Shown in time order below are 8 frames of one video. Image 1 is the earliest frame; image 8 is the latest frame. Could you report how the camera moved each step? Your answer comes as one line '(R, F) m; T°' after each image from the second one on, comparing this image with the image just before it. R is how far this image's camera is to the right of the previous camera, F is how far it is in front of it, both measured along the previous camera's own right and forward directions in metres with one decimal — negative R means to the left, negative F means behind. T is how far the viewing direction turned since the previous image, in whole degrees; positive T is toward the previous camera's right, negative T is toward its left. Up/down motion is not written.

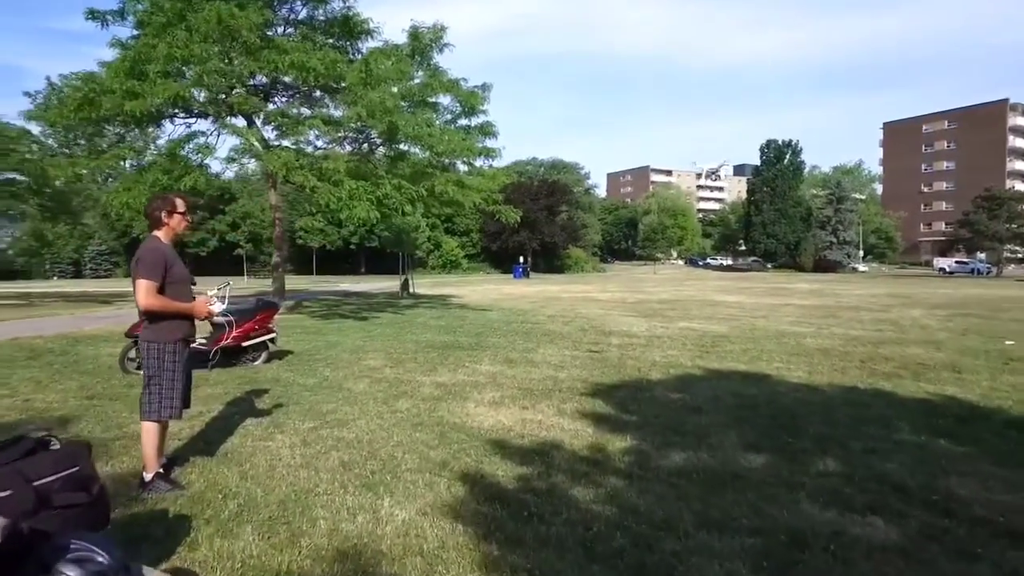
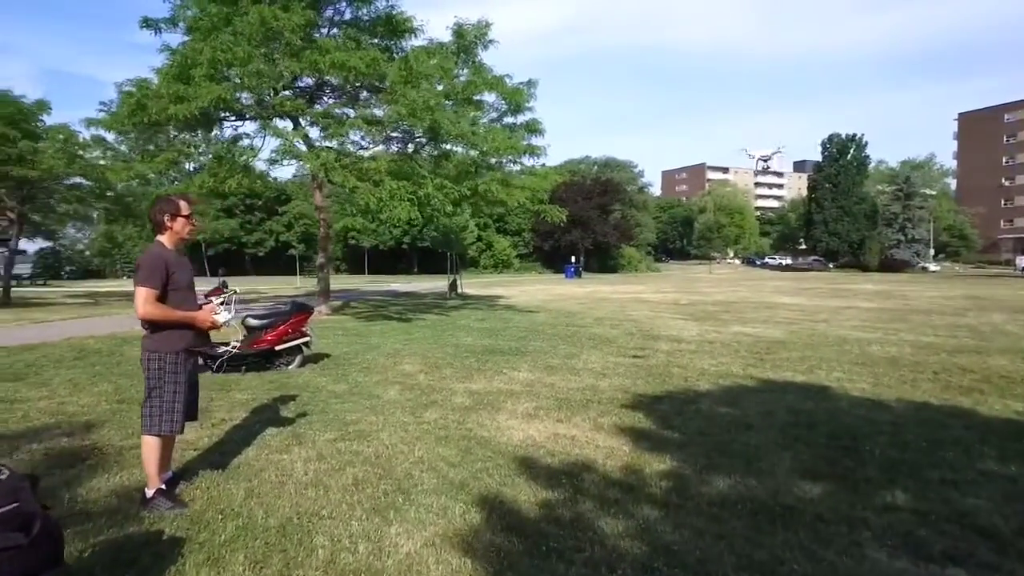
(+0.2, +0.5) m; -5°
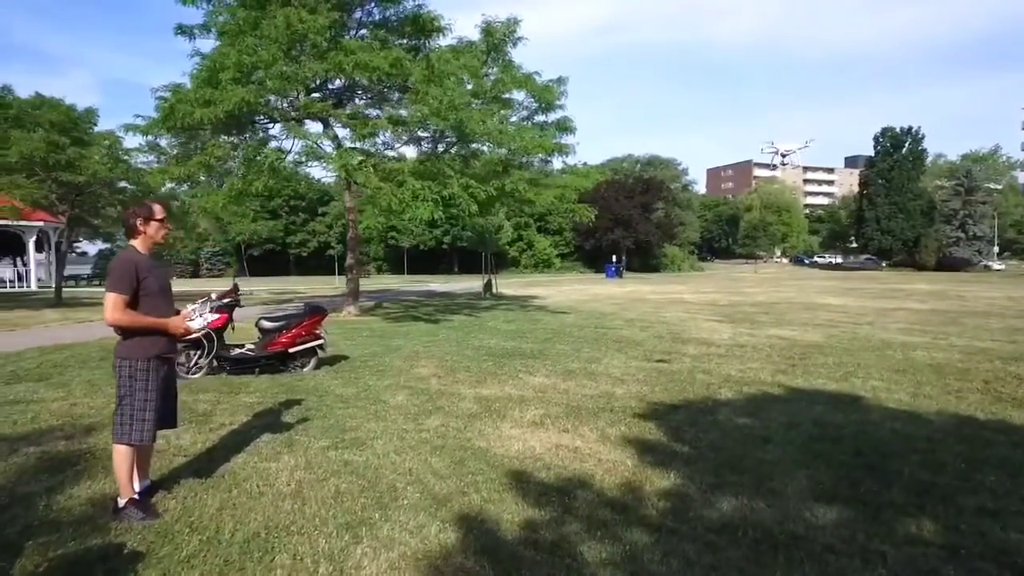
(+0.4, +0.3) m; -4°
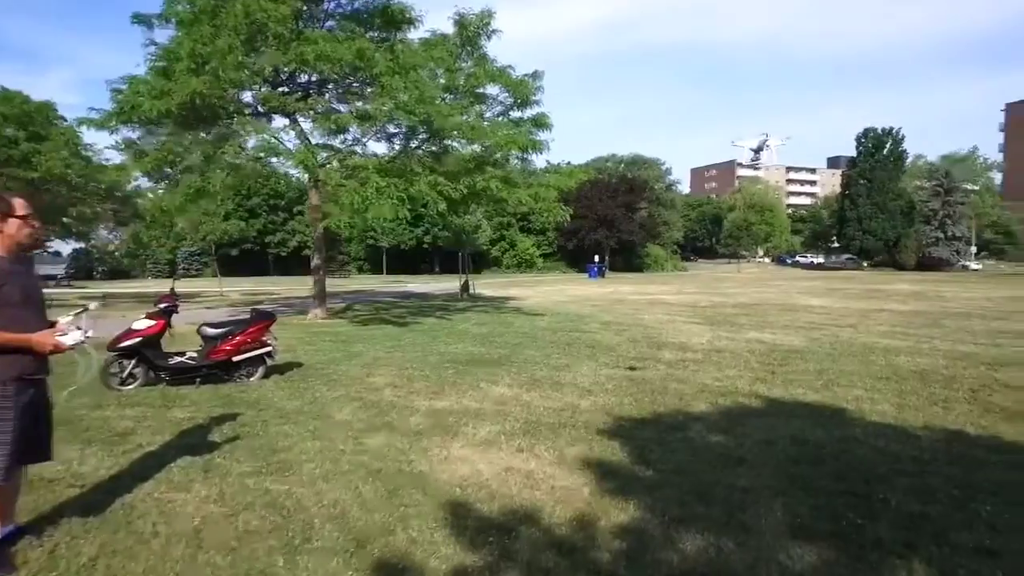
(+0.3, +0.7) m; +1°
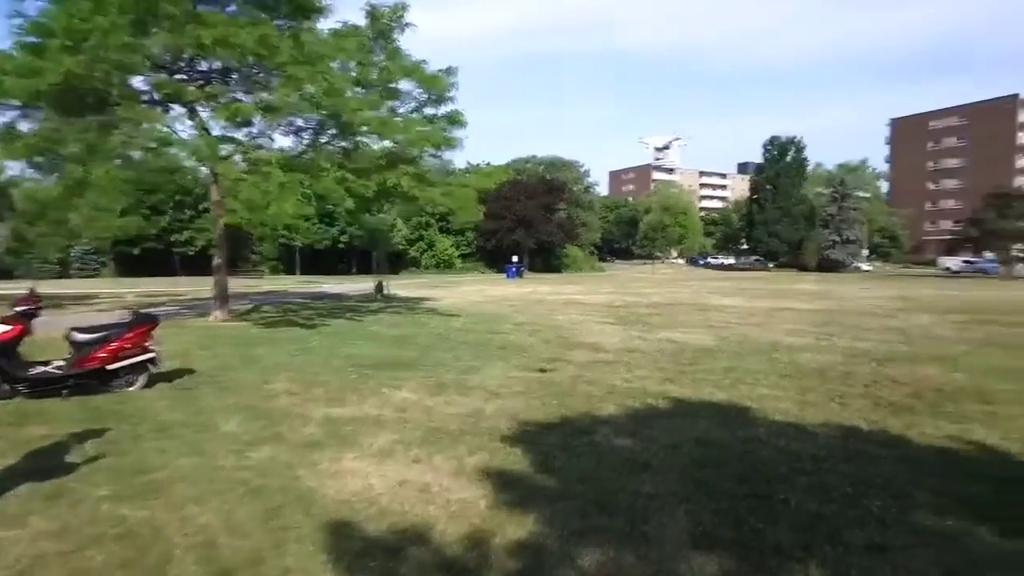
(+0.2, +0.3) m; +7°
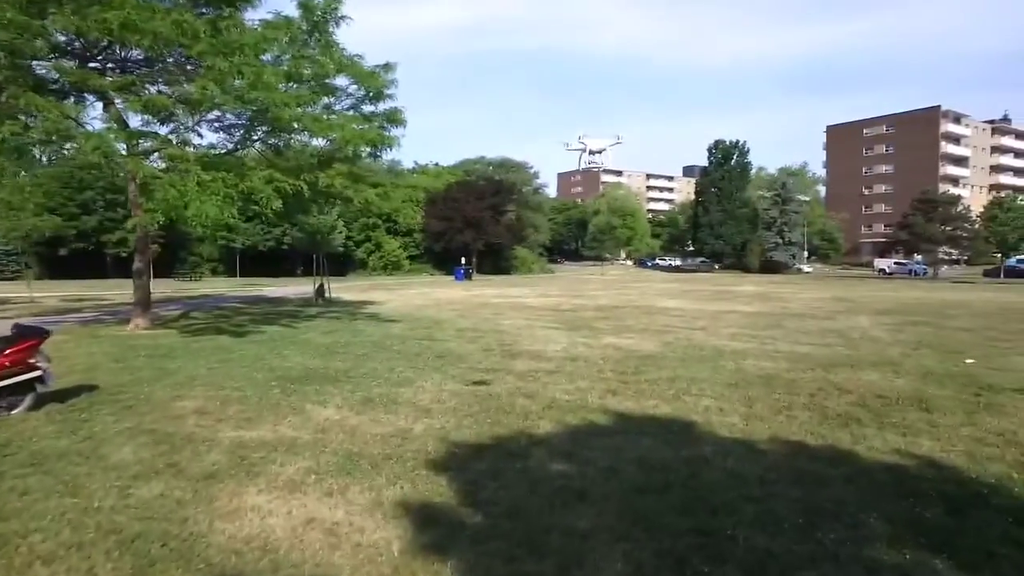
(+0.2, +0.5) m; +4°
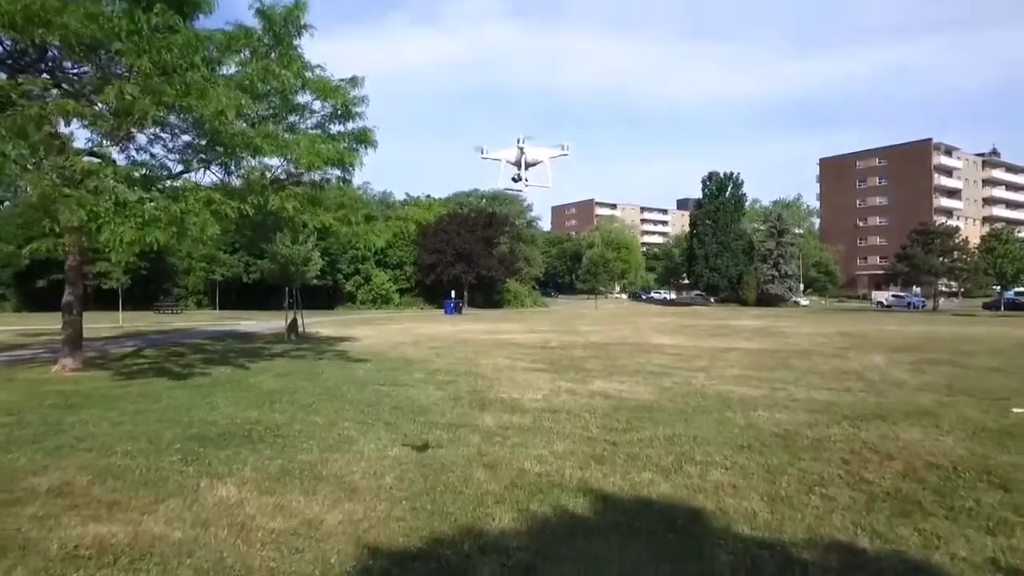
(+0.4, +1.7) m; 0°
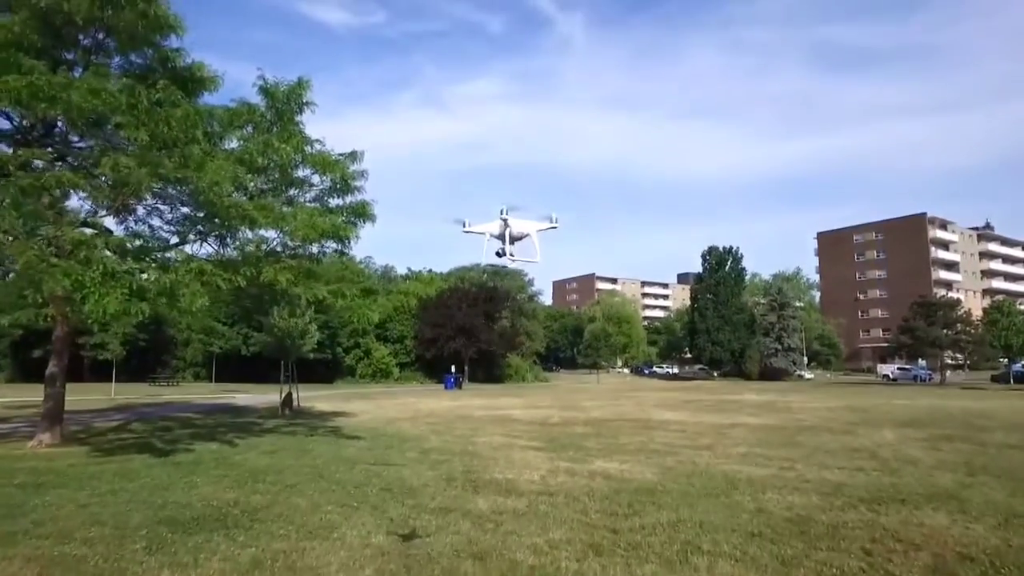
(+0.1, +0.3) m; 0°
